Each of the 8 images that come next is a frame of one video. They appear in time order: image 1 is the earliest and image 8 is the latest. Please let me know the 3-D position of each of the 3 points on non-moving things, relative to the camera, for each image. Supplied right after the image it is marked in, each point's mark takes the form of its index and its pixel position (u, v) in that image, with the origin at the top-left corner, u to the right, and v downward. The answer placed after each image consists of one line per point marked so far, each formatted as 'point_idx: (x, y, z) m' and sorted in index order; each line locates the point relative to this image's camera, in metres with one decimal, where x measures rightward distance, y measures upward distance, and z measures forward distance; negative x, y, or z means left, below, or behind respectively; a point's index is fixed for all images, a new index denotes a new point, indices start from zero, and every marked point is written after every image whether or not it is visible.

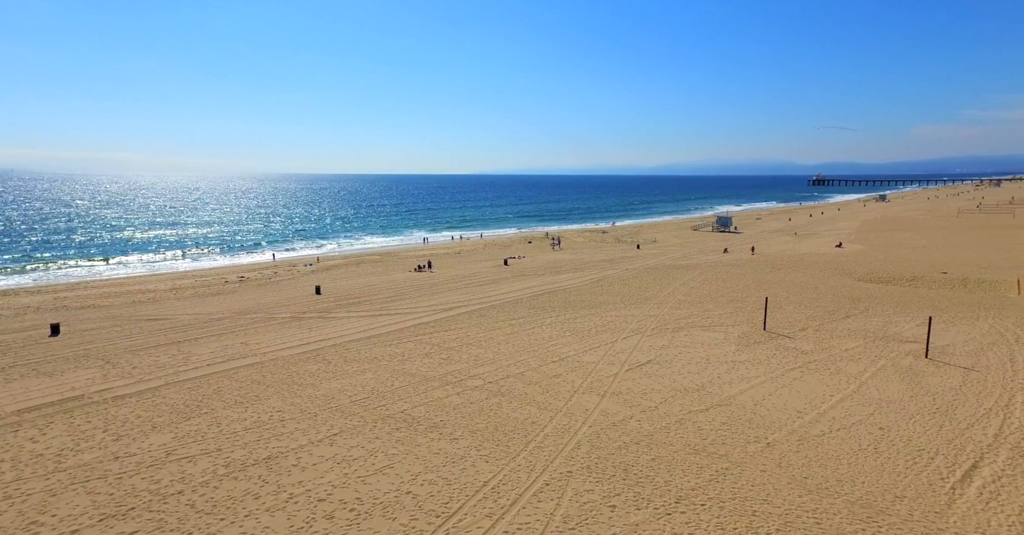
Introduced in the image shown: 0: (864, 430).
0: (+6.2, -2.9, +9.2) m
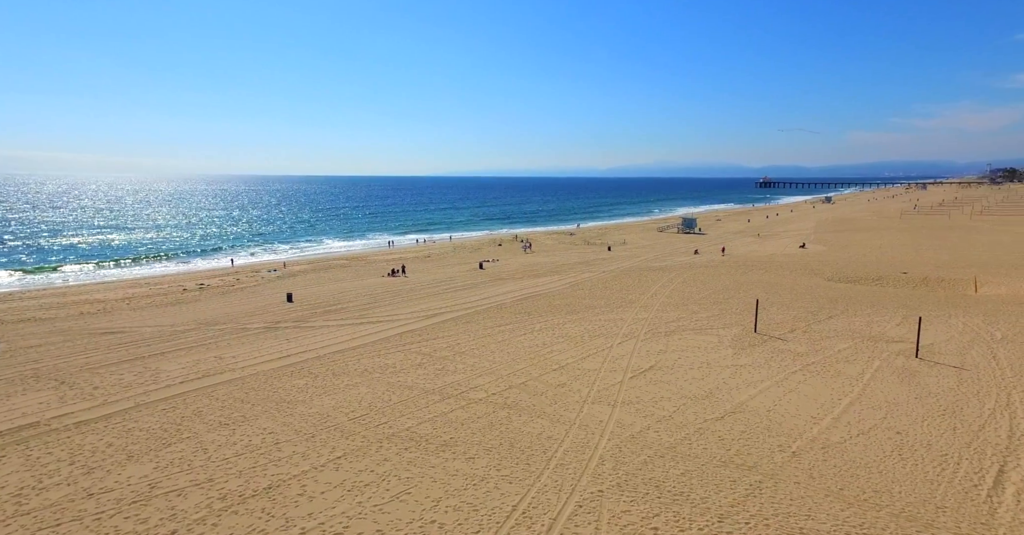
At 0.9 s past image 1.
0: (+6.5, -2.9, +9.2) m
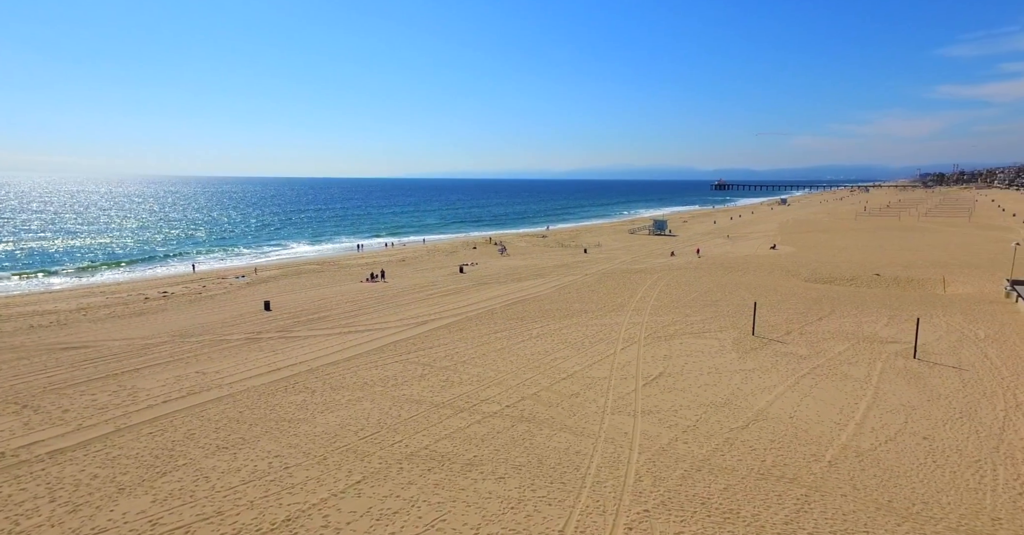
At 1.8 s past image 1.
0: (+6.9, -3.0, +9.1) m
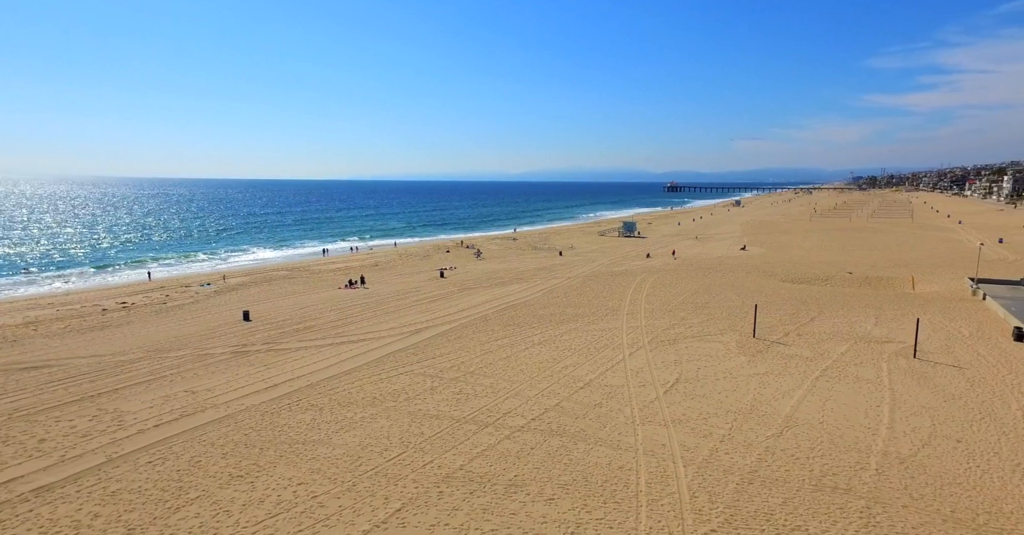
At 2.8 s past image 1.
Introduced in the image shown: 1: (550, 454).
0: (+7.6, -3.1, +9.2) m
1: (+0.7, -3.2, +9.1) m
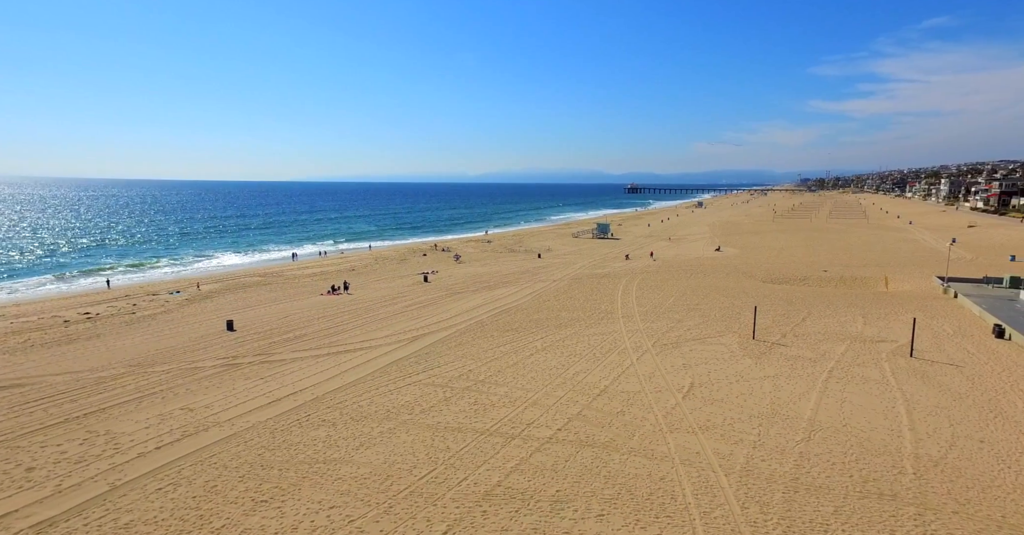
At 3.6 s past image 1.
0: (+8.1, -3.1, +9.4) m
1: (+1.3, -3.3, +8.8) m
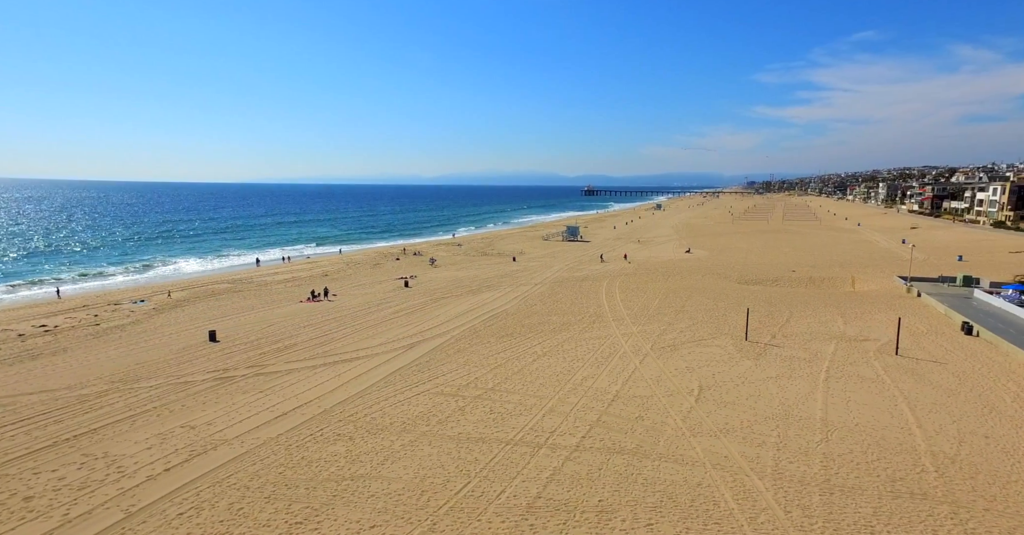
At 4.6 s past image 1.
0: (+8.7, -3.2, +9.9) m
1: (+1.9, -3.5, +8.8) m
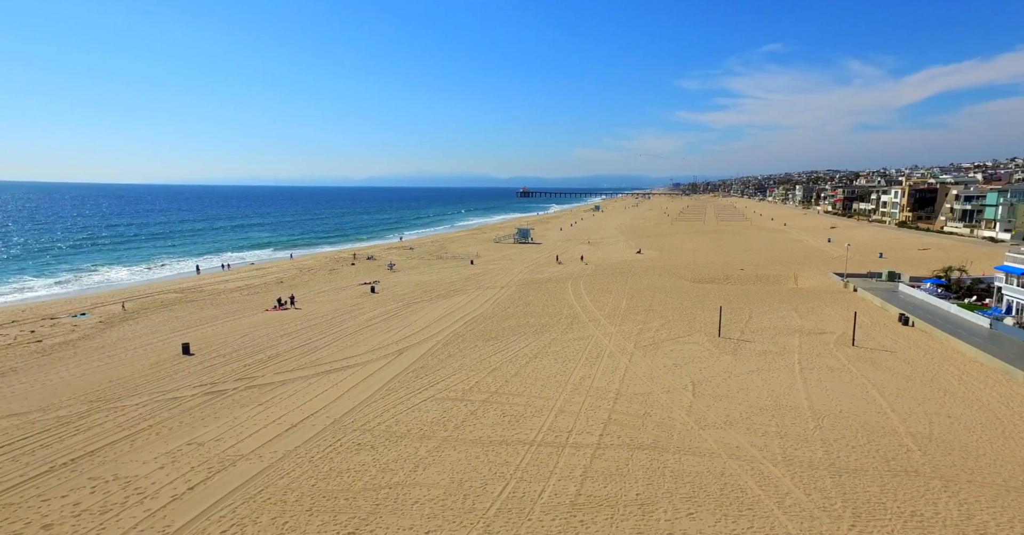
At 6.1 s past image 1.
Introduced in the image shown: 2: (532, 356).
0: (+9.1, -3.2, +11.2) m
1: (+2.5, -3.6, +9.4) m
2: (+0.6, -2.9, +17.1) m
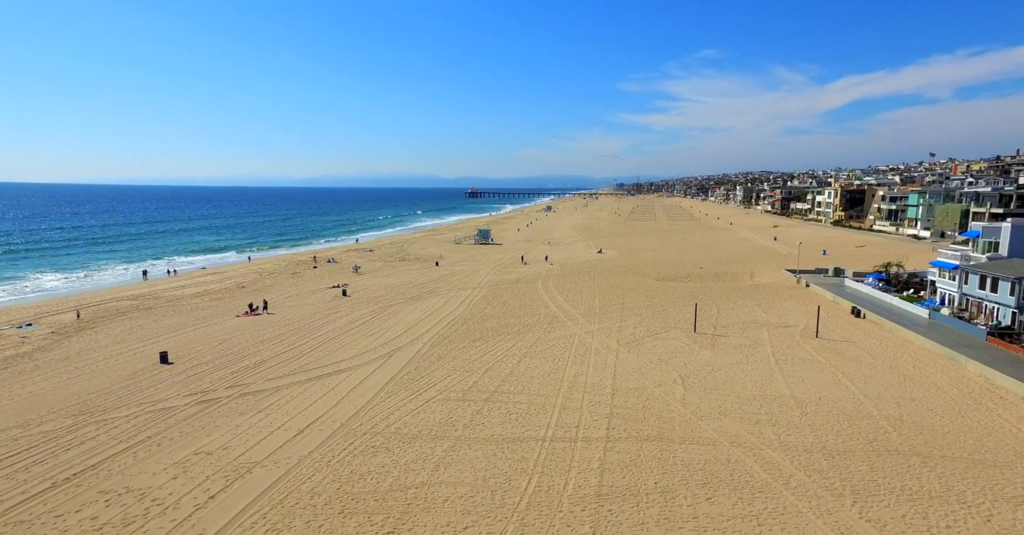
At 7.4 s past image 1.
0: (+9.3, -3.1, +12.4) m
1: (+2.8, -3.6, +10.1) m
2: (+0.3, -2.9, +17.5) m
